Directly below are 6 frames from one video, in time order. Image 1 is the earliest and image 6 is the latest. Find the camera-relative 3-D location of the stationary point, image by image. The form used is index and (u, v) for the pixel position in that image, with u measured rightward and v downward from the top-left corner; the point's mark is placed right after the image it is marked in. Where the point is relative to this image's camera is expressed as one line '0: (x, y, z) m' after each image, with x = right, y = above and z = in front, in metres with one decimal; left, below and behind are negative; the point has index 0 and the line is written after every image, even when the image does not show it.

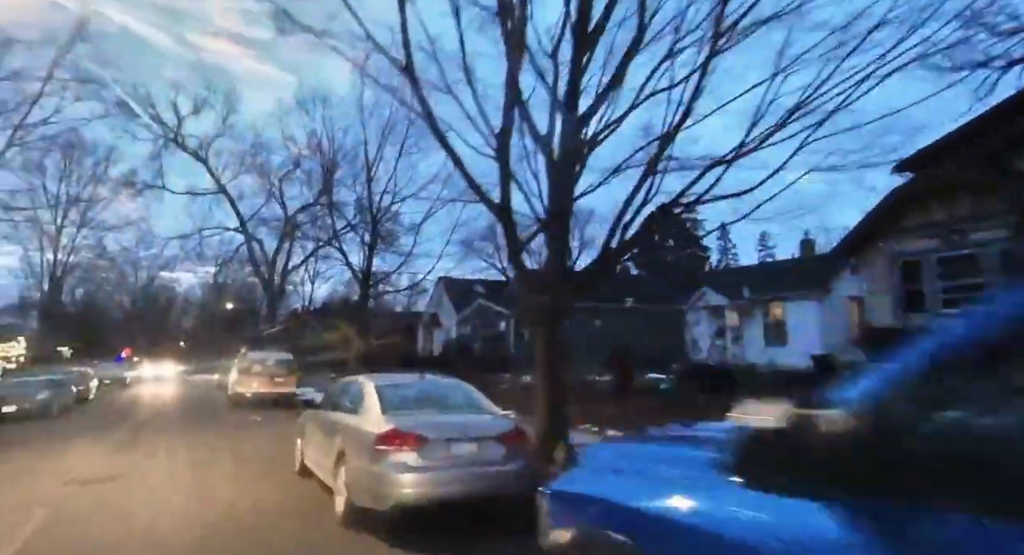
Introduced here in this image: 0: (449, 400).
0: (-0.6, -1.1, +5.6) m
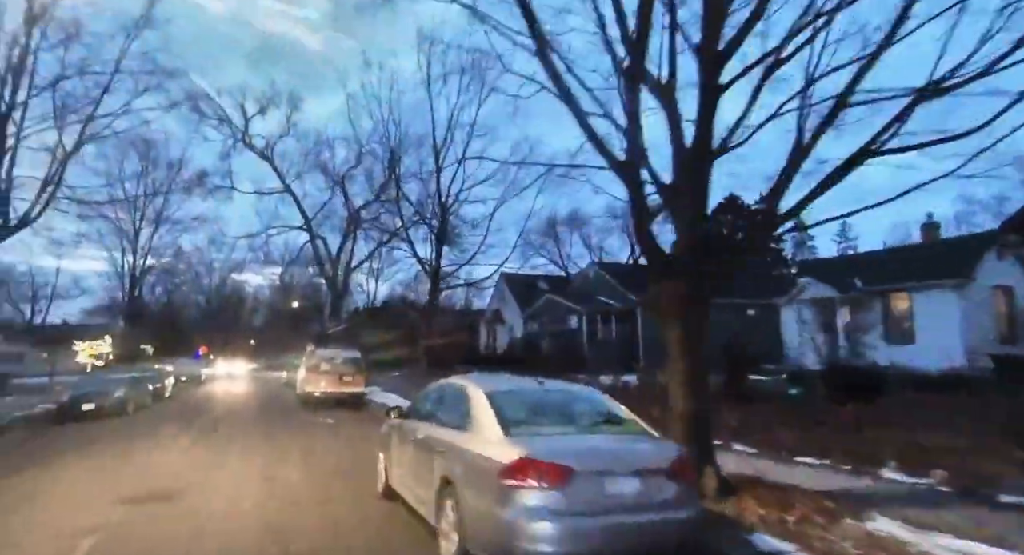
0: (+0.5, -1.0, +4.4) m
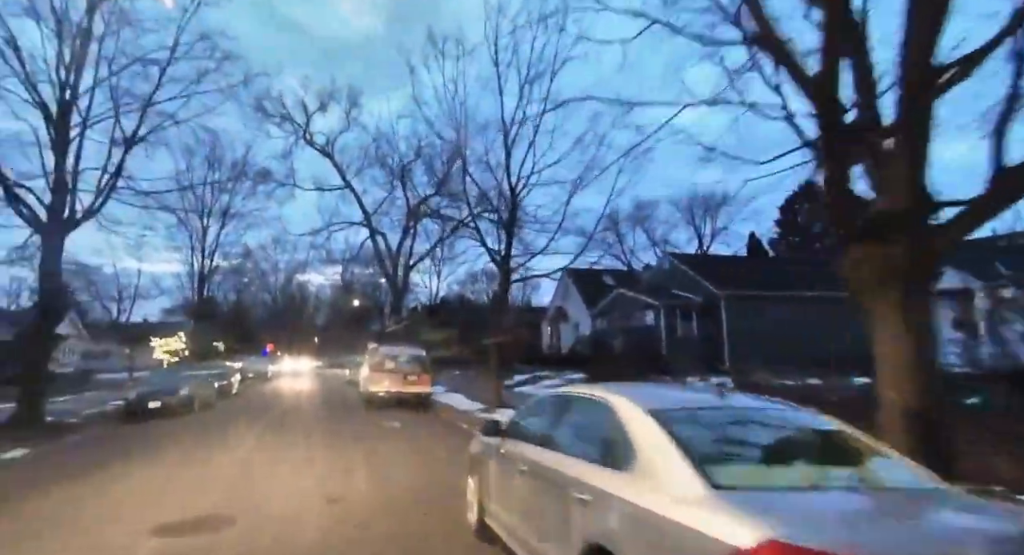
0: (+1.3, -0.8, +2.9) m
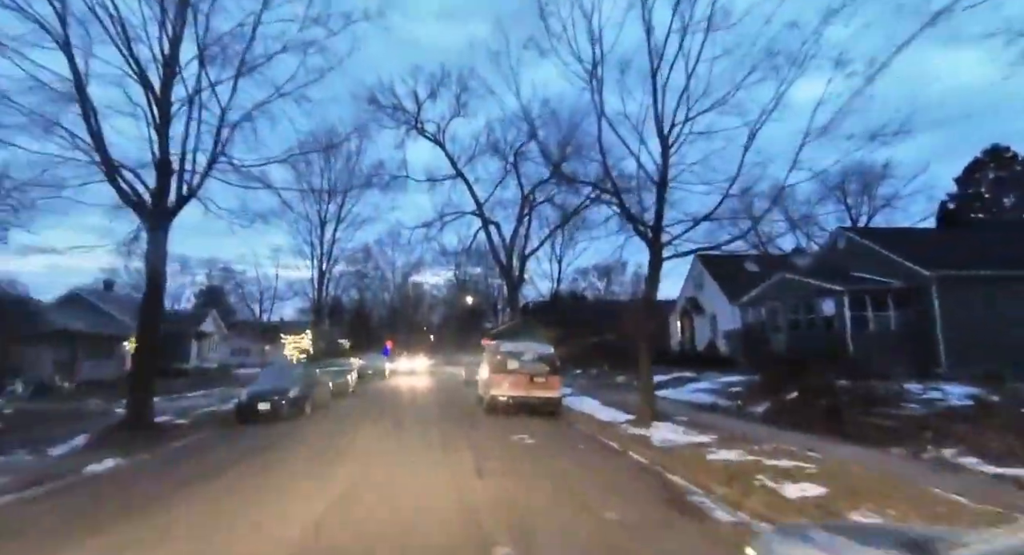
0: (+2.2, -0.4, -0.3) m
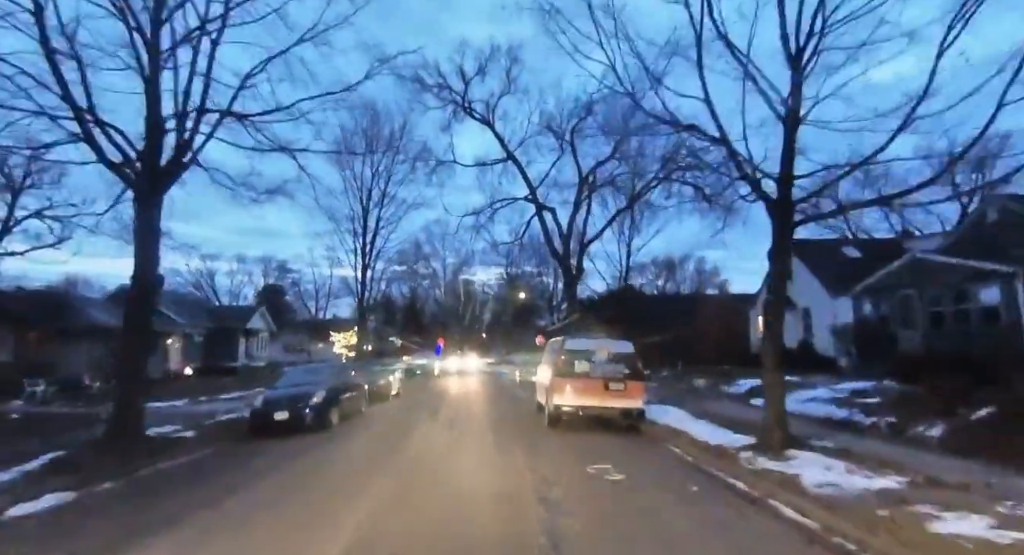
0: (+2.2, 0.0, -3.7) m
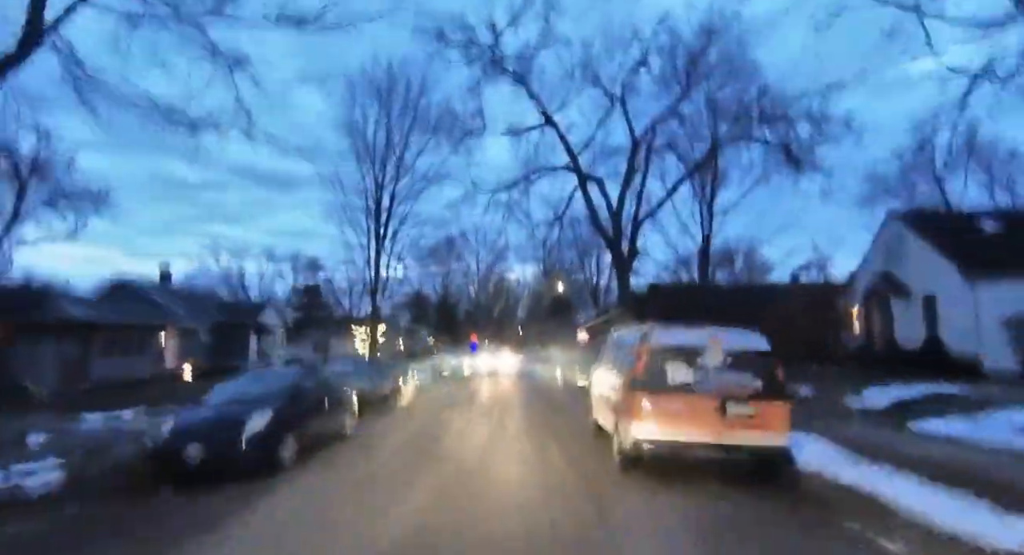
0: (+1.9, +0.6, -9.0) m
